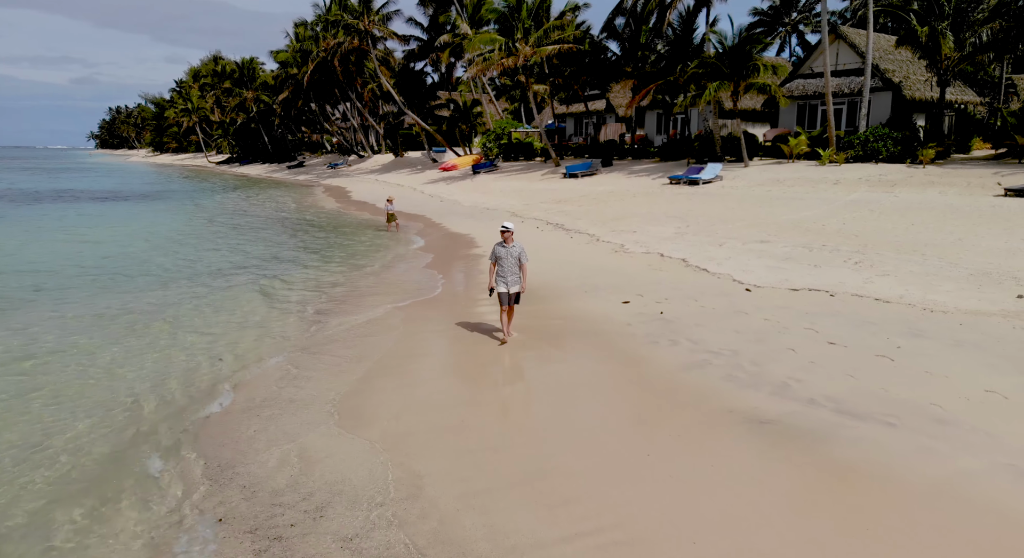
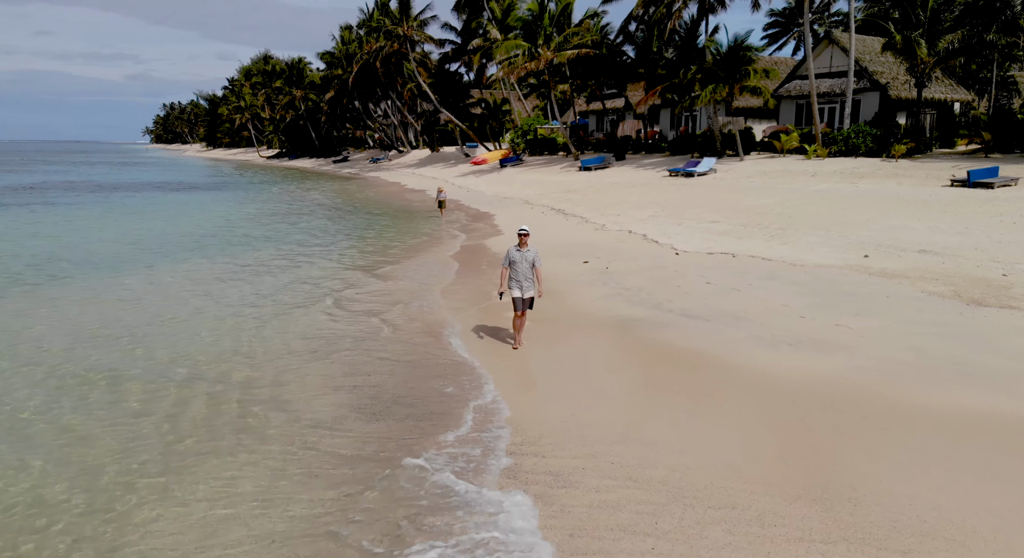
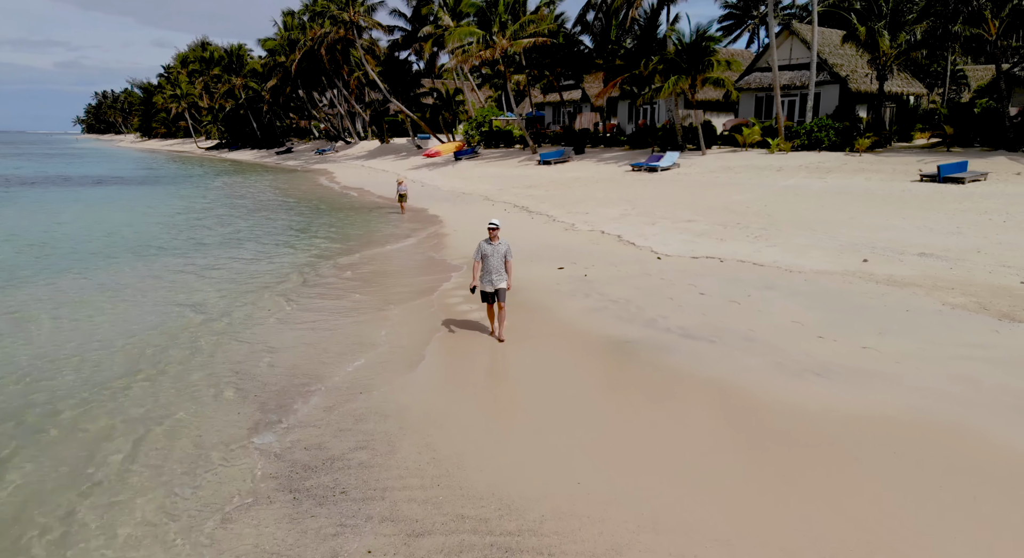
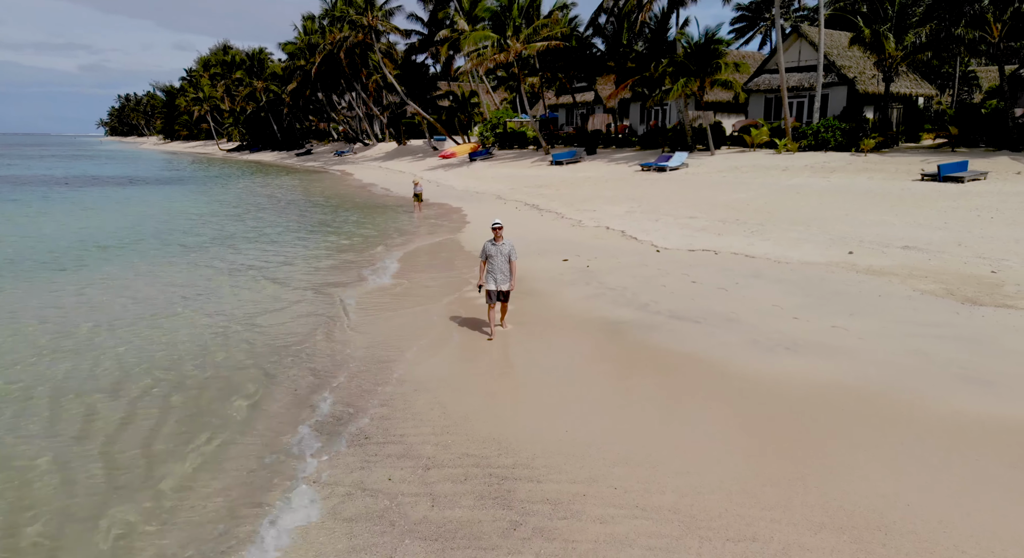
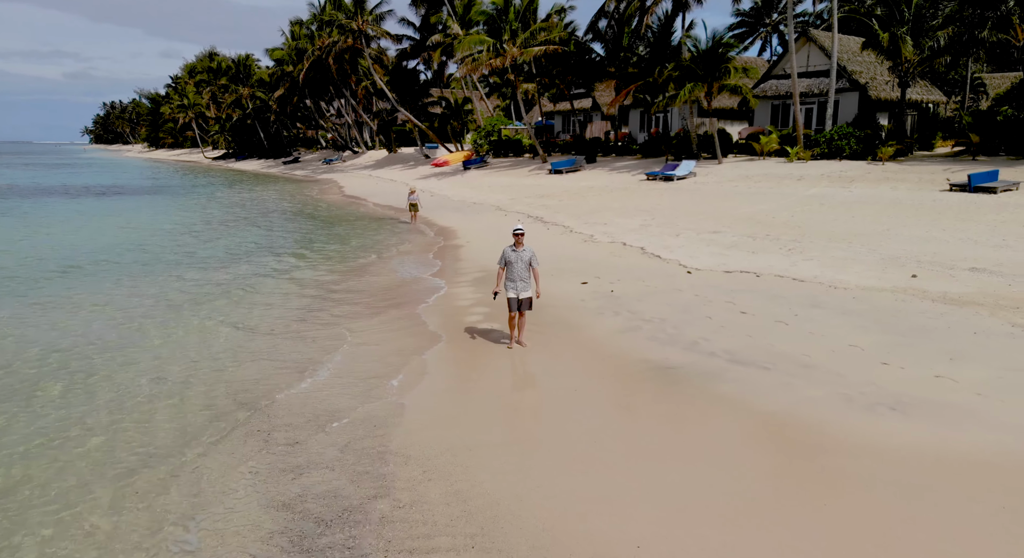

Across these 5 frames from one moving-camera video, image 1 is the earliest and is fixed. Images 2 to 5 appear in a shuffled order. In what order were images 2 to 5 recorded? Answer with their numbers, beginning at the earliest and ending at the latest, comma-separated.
5, 3, 4, 2
